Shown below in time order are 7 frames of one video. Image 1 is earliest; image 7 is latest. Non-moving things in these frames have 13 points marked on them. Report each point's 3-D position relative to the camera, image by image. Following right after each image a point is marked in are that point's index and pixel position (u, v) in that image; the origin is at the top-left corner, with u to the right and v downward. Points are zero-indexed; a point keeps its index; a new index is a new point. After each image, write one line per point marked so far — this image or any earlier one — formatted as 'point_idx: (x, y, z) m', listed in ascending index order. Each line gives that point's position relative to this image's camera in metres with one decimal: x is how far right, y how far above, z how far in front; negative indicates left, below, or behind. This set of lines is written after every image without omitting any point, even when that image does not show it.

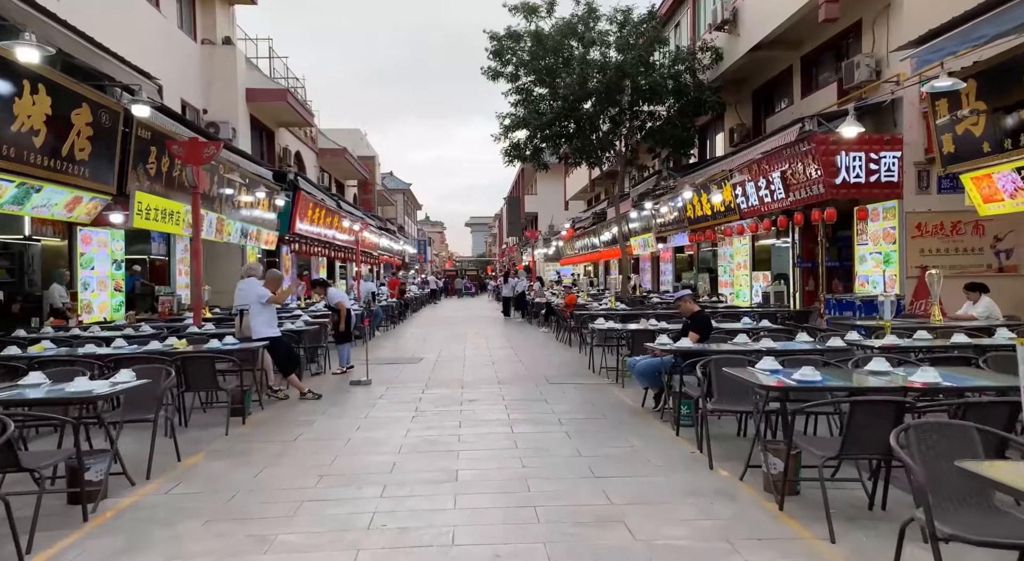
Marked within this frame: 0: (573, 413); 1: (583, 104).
0: (+0.5, -1.2, +6.8) m
1: (+1.8, +4.5, +19.6) m
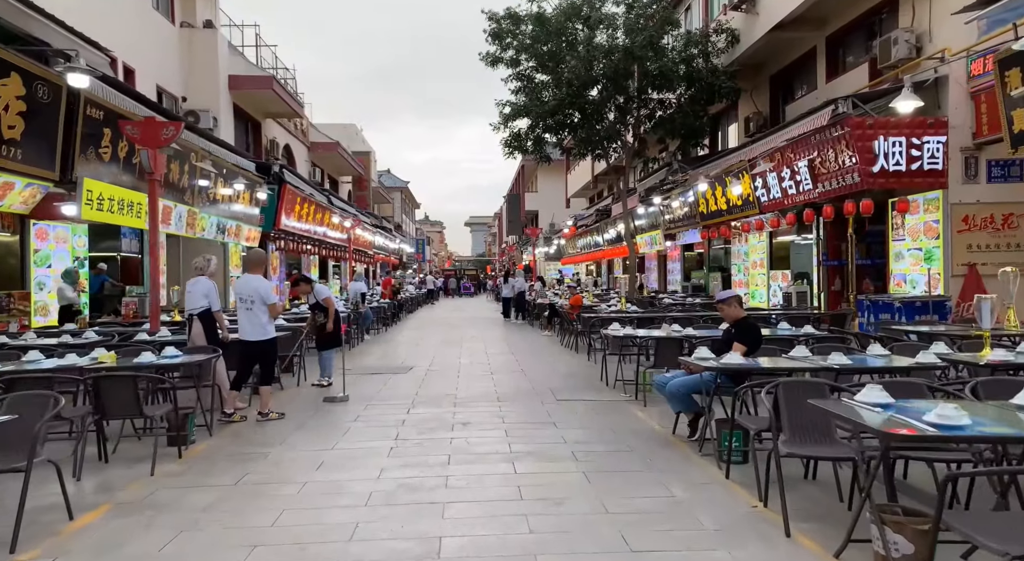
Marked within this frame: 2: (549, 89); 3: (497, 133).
0: (+0.6, -1.2, +5.6) m
1: (+1.8, +4.5, +18.3) m
2: (+0.9, +4.6, +18.7) m
3: (-0.4, +3.6, +18.5) m
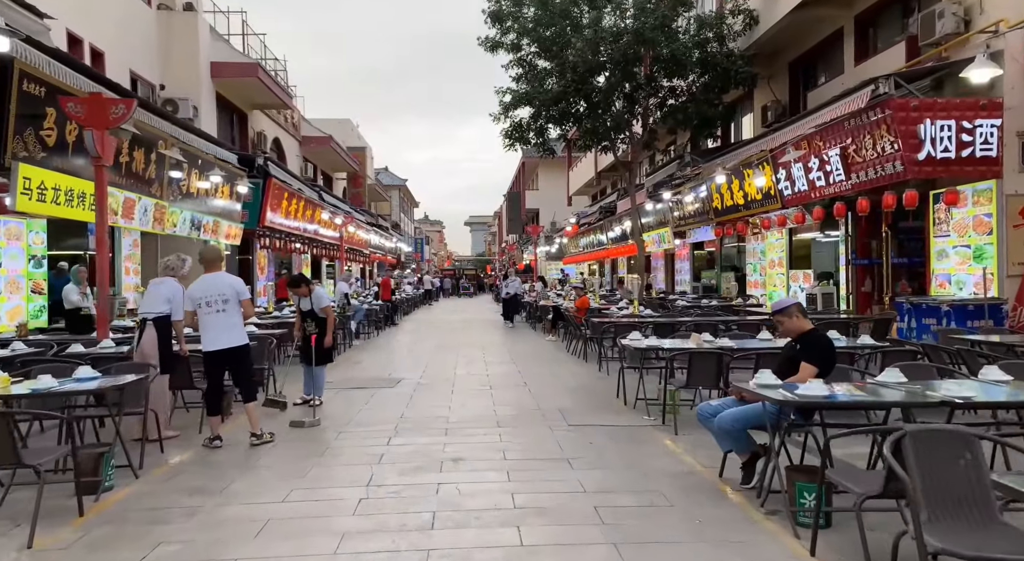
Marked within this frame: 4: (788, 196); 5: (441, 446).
0: (+0.6, -1.2, +4.3) m
1: (+1.8, +4.5, +17.1) m
2: (+0.9, +4.6, +17.5) m
3: (-0.3, +3.6, +17.3) m
4: (+5.0, +1.5, +13.9) m
5: (-0.5, -1.2, +5.5) m
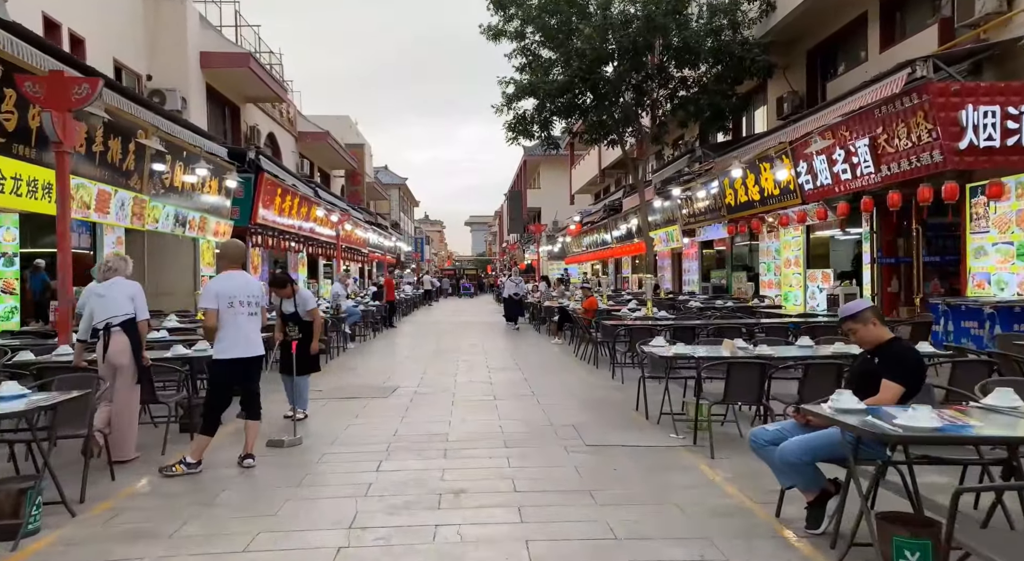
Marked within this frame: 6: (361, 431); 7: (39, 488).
0: (+0.6, -1.2, +3.5) m
1: (+1.9, +4.5, +16.3) m
2: (+1.0, +4.6, +16.7) m
3: (-0.3, +3.6, +16.5) m
4: (+5.1, +1.5, +13.1) m
5: (-0.4, -1.2, +4.7) m
6: (-1.2, -1.2, +6.2) m
7: (-2.3, -1.0, +3.7) m
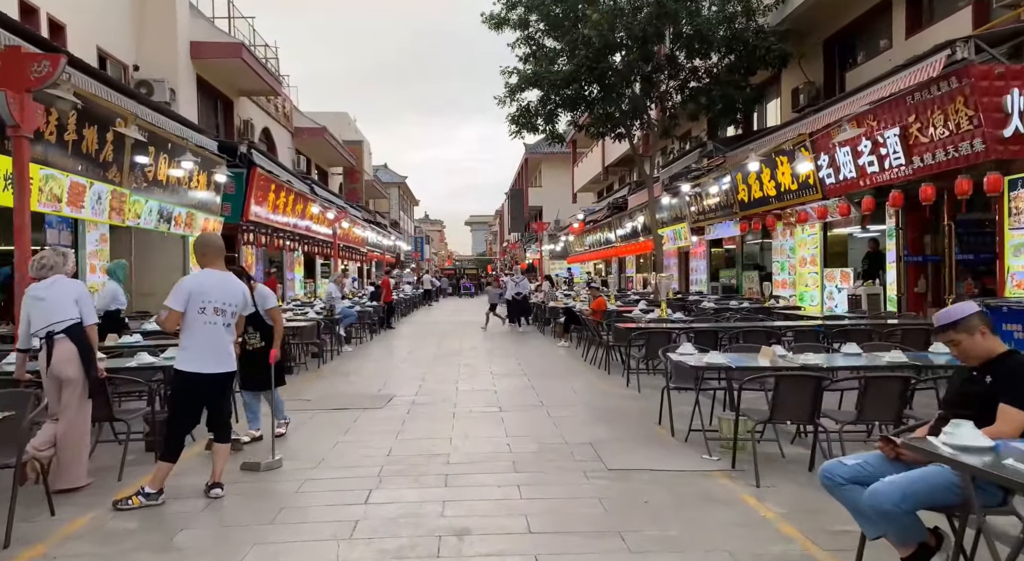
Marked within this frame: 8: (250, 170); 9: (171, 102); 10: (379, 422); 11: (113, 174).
0: (+0.7, -1.2, +2.8) m
1: (+2.0, +4.5, +15.5) m
2: (+1.1, +4.6, +15.9) m
3: (-0.2, +3.6, +15.8) m
4: (+5.2, +1.6, +12.4) m
5: (-0.4, -1.2, +4.0) m
6: (-1.2, -1.2, +5.5) m
7: (-2.2, -1.0, +3.0) m
8: (-5.5, +2.3, +16.1) m
9: (-7.1, +3.7, +16.0) m
10: (-1.2, -1.2, +6.6) m
11: (-5.3, +1.4, +10.3) m
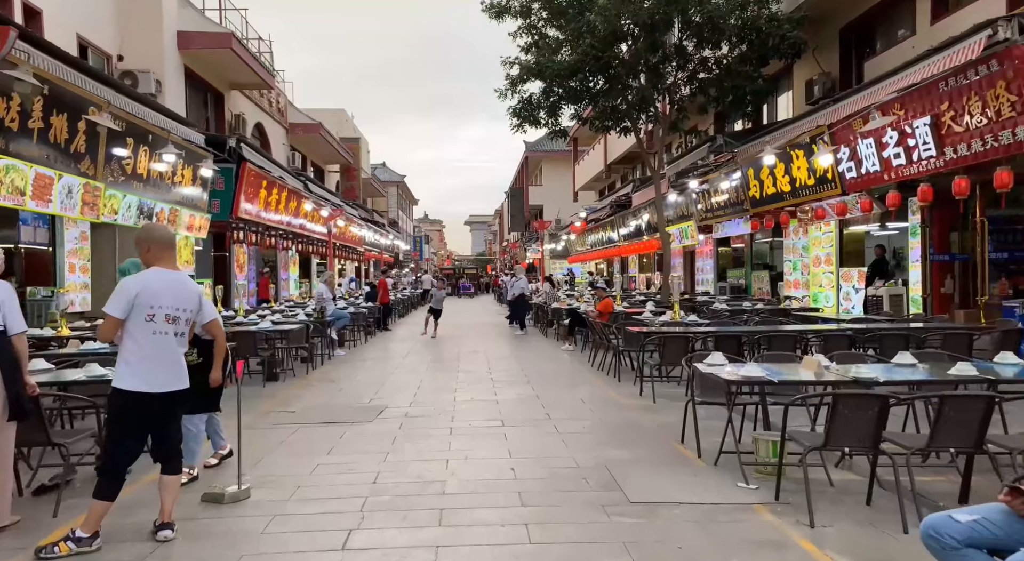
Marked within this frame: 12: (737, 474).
0: (+0.7, -1.2, +2.1) m
1: (+2.0, +4.5, +14.8) m
2: (+1.1, +4.6, +15.2) m
3: (-0.2, +3.6, +15.1) m
4: (+5.2, +1.6, +11.7) m
5: (-0.3, -1.2, +3.3) m
6: (-1.1, -1.2, +4.8) m
7: (-2.2, -1.0, +2.3) m
8: (-5.5, +2.3, +15.4) m
9: (-7.1, +3.7, +15.3) m
10: (-1.1, -1.2, +5.9) m
11: (-5.3, +1.4, +9.6) m
12: (+1.4, -1.1, +4.6) m
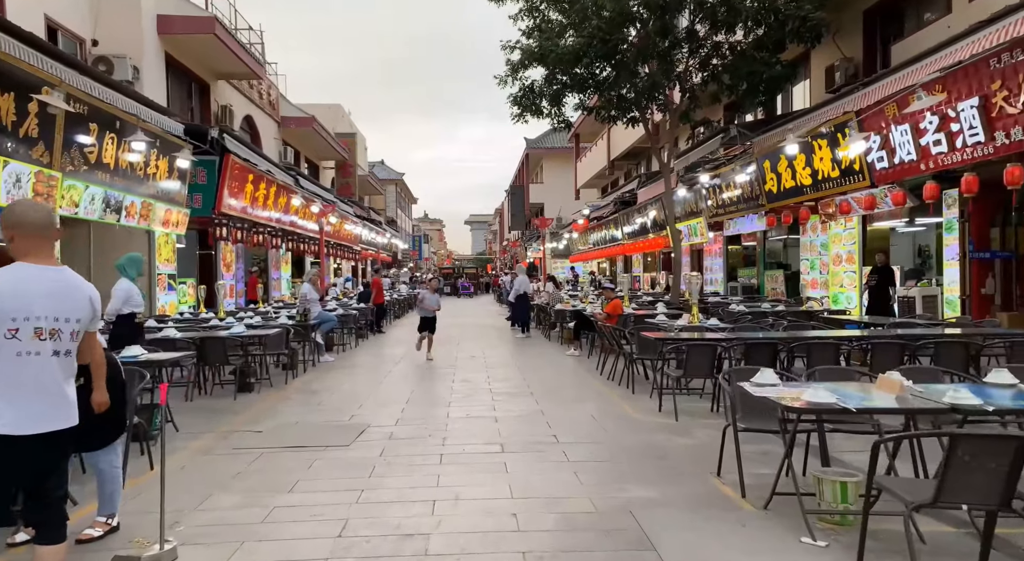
0: (+0.8, -1.2, +1.2) m
1: (+2.0, +4.5, +13.9) m
2: (+1.1, +4.7, +14.3) m
3: (-0.2, +3.6, +14.1) m
4: (+5.2, +1.6, +10.7) m
5: (-0.3, -1.2, +2.3) m
6: (-1.1, -1.2, +3.8) m
7: (-2.2, -1.0, +1.4) m
8: (-5.5, +2.3, +14.5) m
9: (-7.1, +3.7, +14.3) m
10: (-1.1, -1.2, +5.0) m
11: (-5.3, +1.4, +8.6) m
12: (+1.4, -1.1, +3.6) m
